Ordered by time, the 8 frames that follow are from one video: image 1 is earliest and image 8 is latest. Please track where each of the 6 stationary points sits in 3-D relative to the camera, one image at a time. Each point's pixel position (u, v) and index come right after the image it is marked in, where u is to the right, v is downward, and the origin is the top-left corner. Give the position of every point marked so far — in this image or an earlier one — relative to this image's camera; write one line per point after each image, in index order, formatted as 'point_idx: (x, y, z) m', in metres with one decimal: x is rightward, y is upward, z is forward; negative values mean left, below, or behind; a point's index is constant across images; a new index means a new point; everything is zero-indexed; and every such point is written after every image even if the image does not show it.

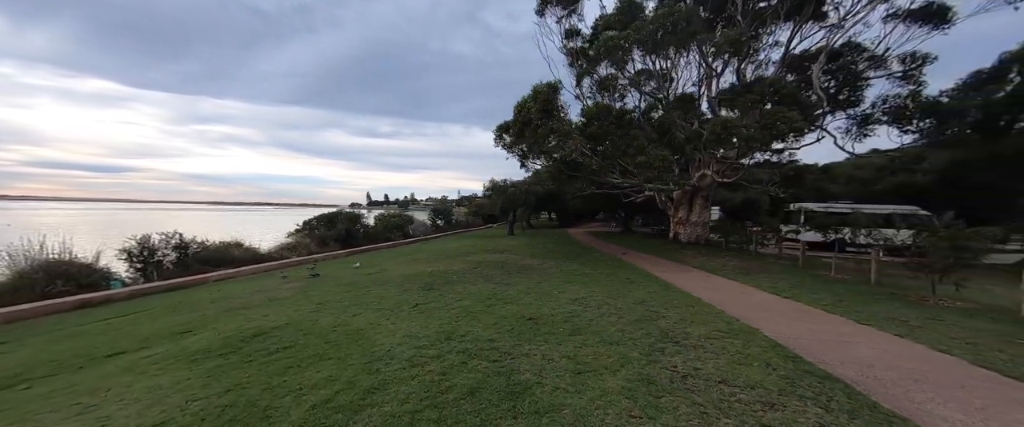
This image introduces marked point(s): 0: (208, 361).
0: (-3.2, -1.5, +3.6) m
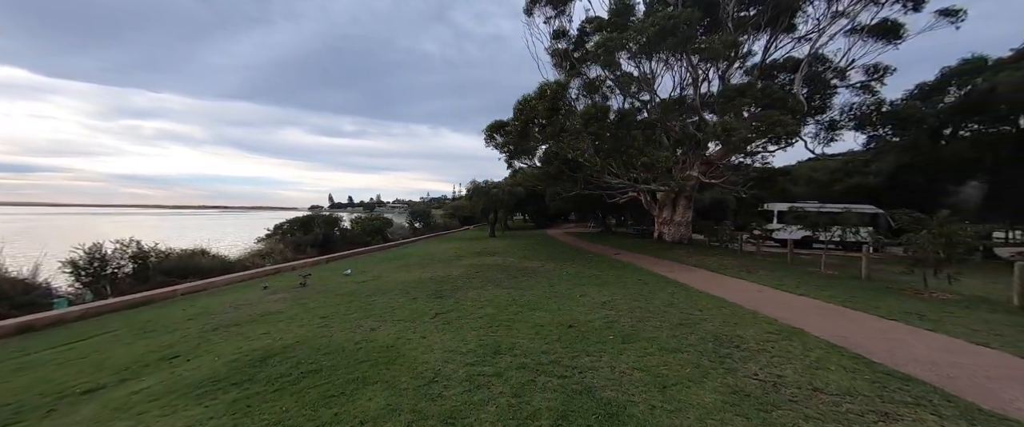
0: (-2.5, -1.6, +3.1) m
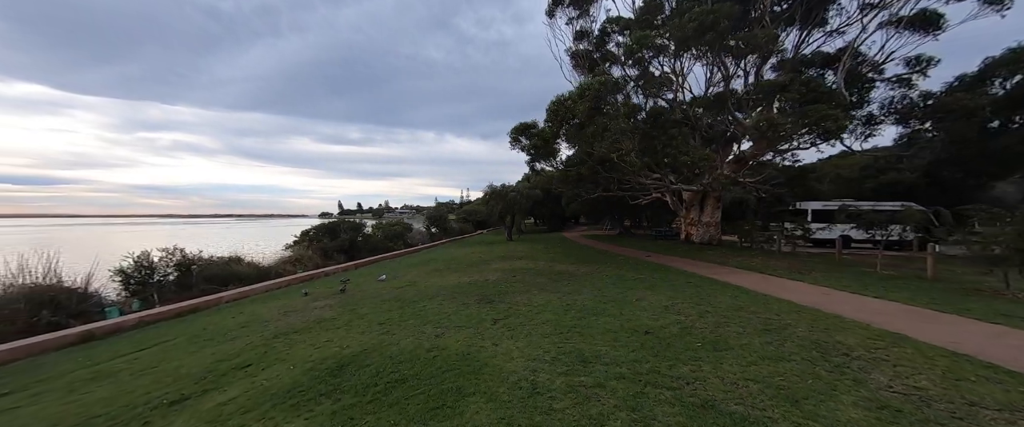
0: (-1.7, -1.6, +3.0) m
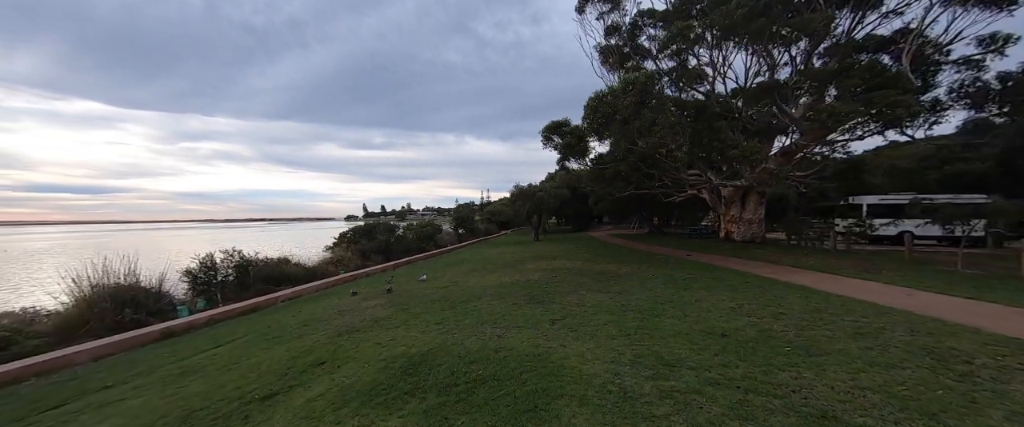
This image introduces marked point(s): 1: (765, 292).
0: (-0.9, -1.6, +3.0) m
1: (+4.6, -1.5, +6.4) m
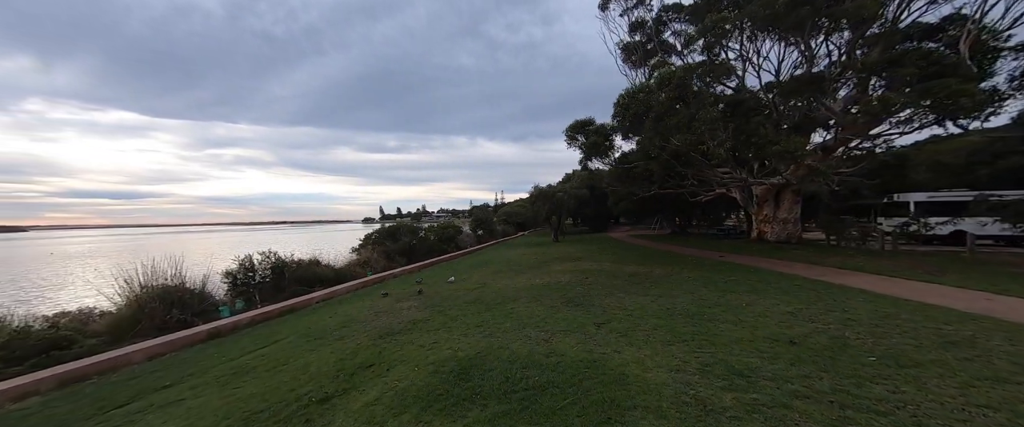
0: (-0.4, -1.6, +2.8) m
1: (+5.3, -1.4, +6.0) m
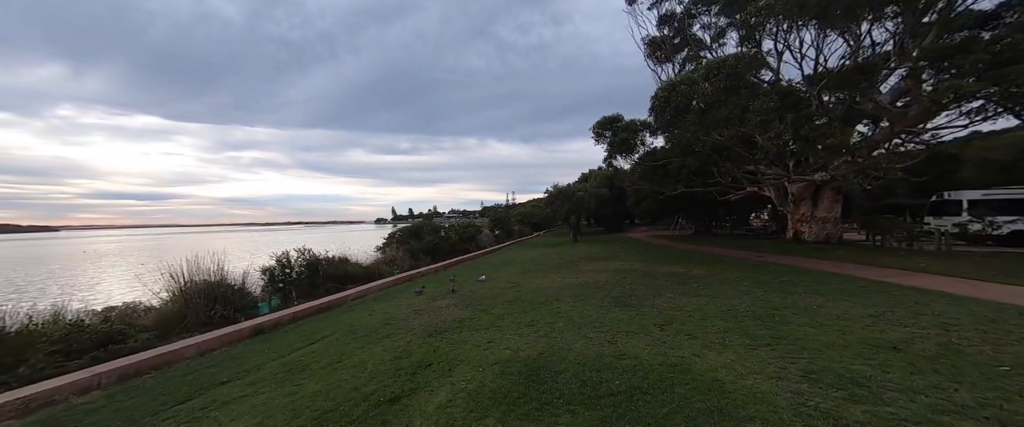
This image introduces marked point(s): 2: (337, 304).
0: (+0.3, -1.5, +2.6) m
1: (+6.2, -1.3, +5.5) m
2: (-4.3, -2.2, +8.5) m
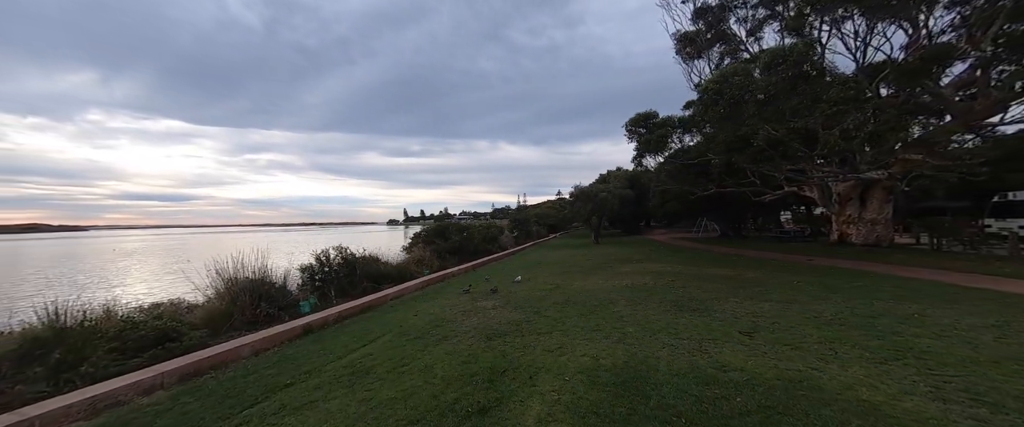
0: (+1.1, -1.5, +2.2) m
1: (+7.1, -1.3, +4.9) m
2: (-3.2, -2.1, +8.3) m
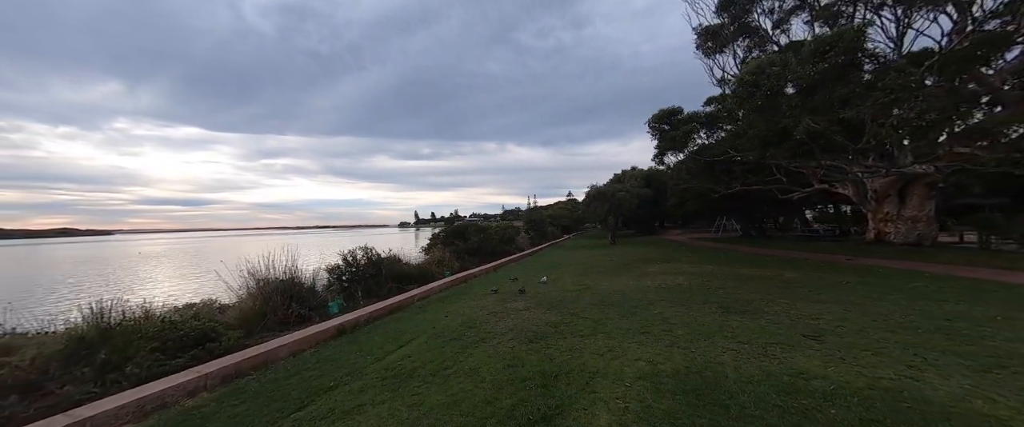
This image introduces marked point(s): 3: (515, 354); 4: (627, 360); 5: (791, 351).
0: (+1.6, -1.4, +2.0) m
1: (+7.7, -1.2, +4.4) m
2: (-2.5, -2.1, +8.2) m
3: (0.0, -1.7, +4.2) m
4: (+1.2, -1.6, +3.8) m
5: (+3.0, -1.5, +3.6) m
